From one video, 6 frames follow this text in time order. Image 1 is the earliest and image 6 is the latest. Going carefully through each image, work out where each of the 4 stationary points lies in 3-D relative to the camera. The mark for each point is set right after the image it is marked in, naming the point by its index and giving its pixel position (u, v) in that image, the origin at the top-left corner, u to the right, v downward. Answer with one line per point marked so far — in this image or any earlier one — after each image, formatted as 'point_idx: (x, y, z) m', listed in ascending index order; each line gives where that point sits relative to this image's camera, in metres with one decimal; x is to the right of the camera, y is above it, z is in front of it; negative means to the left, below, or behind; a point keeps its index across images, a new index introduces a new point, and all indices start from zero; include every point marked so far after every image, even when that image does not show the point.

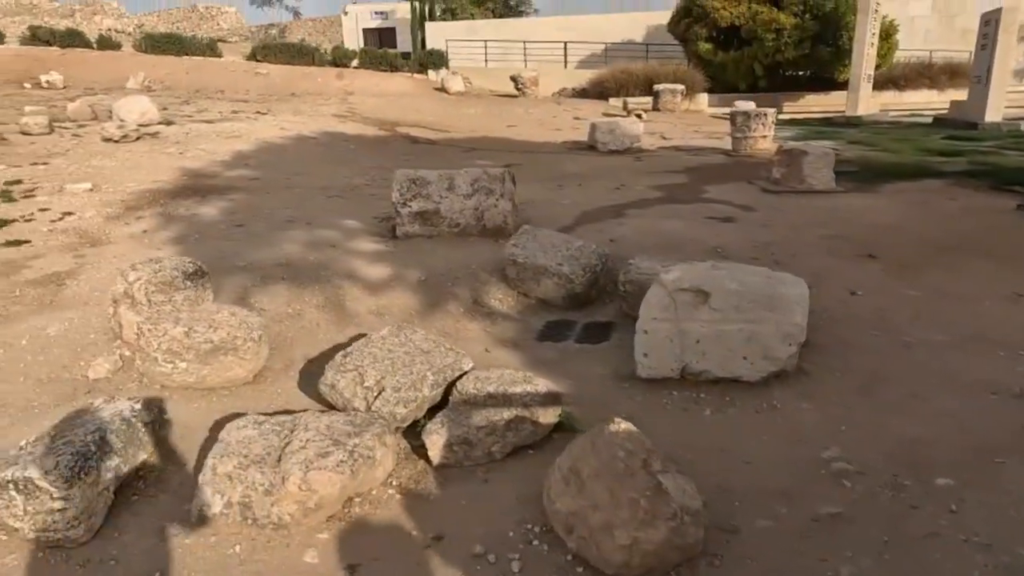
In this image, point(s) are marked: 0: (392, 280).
0: (-1.1, +0.1, +6.0) m
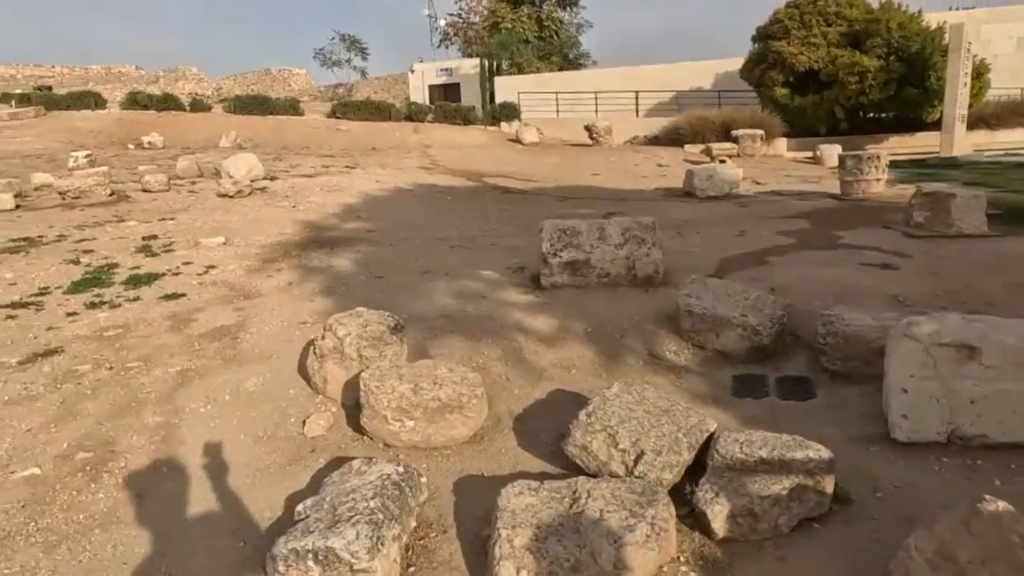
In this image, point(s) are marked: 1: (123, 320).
0: (+0.4, -0.4, +5.8) m
1: (-3.9, -0.3, +6.5) m
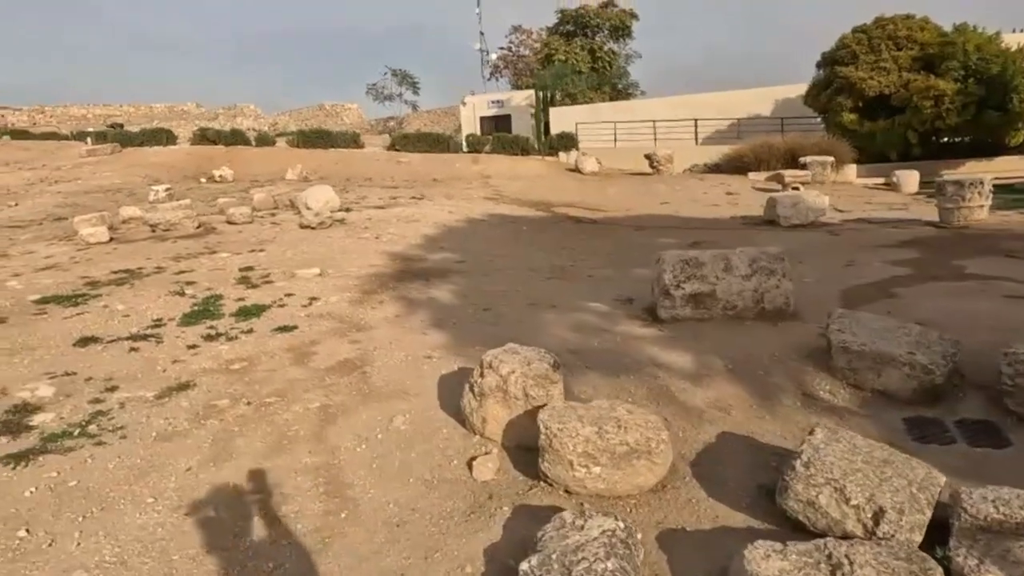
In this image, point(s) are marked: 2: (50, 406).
0: (+1.6, -0.7, +5.5) m
1: (-2.7, -0.7, +6.5) m
2: (-3.8, -1.0, +5.3) m
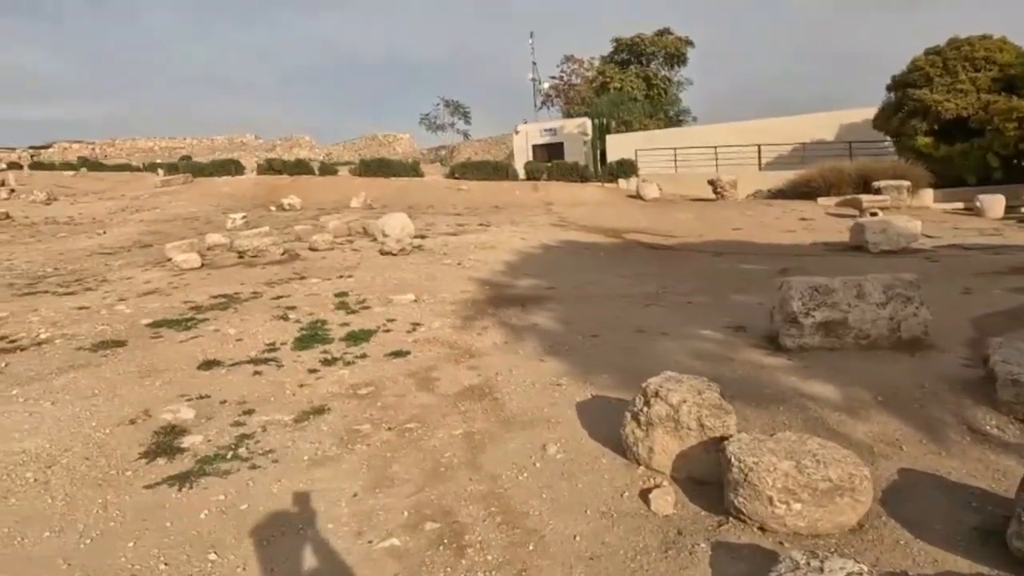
0: (+2.8, -0.9, +5.3) m
1: (-1.5, -0.9, +6.5) m
2: (-2.6, -1.2, +5.4) m
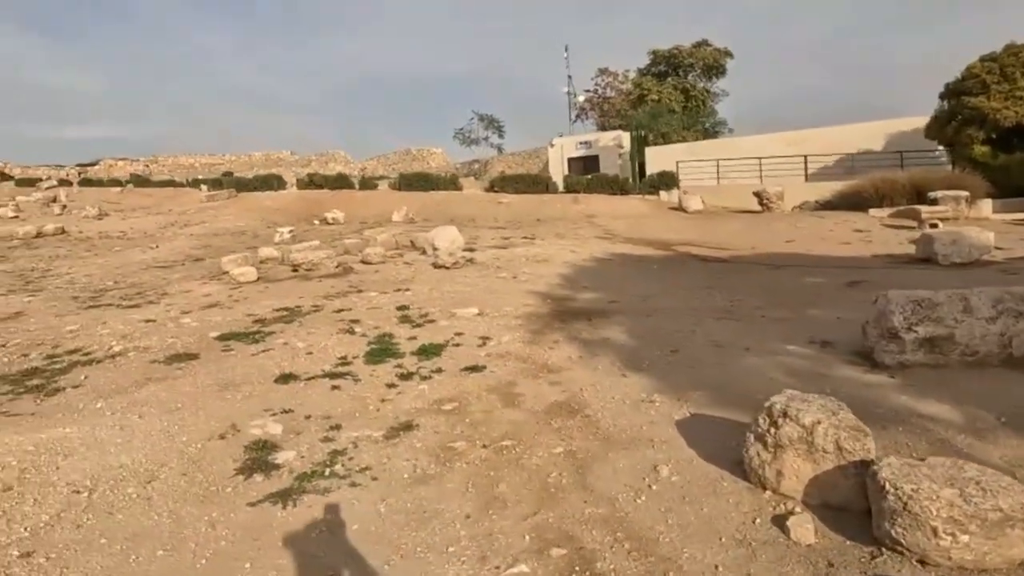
0: (+3.5, -1.0, +5.0) m
1: (-0.6, -1.0, +6.4) m
2: (-1.9, -1.3, +5.4) m
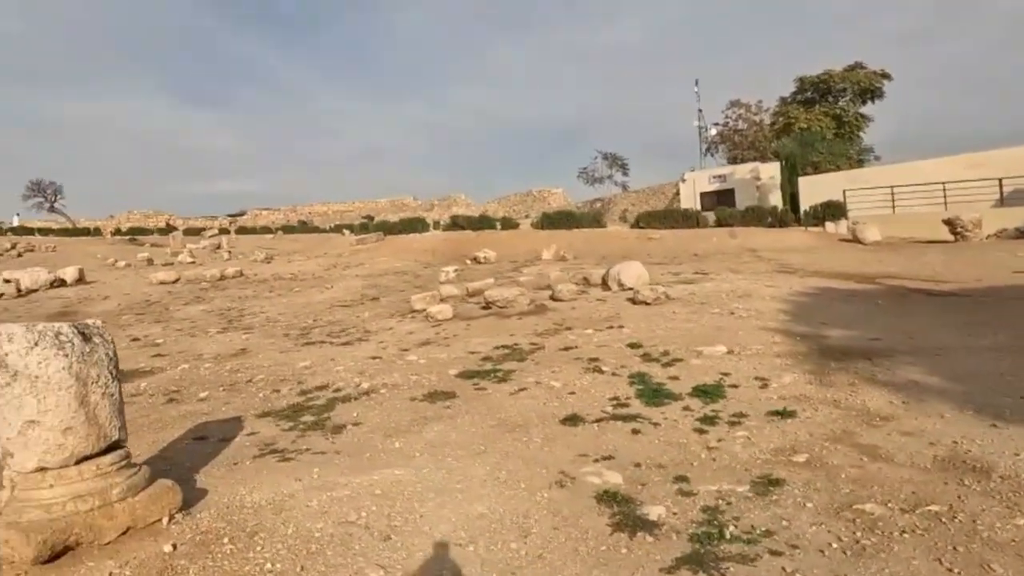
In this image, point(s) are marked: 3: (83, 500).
0: (+6.2, -1.2, +3.5) m
1: (+2.3, -1.3, +5.6) m
2: (+1.0, -1.5, +4.7) m
3: (-2.7, -1.3, +4.0) m
